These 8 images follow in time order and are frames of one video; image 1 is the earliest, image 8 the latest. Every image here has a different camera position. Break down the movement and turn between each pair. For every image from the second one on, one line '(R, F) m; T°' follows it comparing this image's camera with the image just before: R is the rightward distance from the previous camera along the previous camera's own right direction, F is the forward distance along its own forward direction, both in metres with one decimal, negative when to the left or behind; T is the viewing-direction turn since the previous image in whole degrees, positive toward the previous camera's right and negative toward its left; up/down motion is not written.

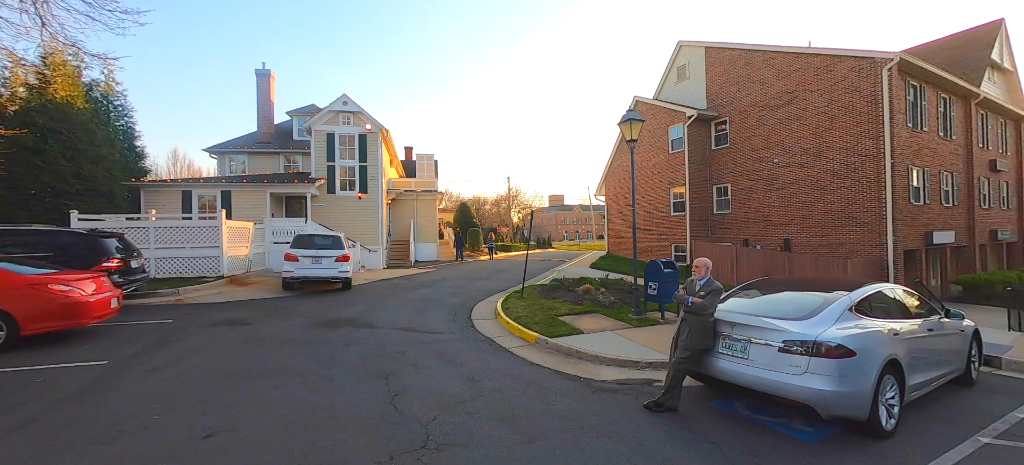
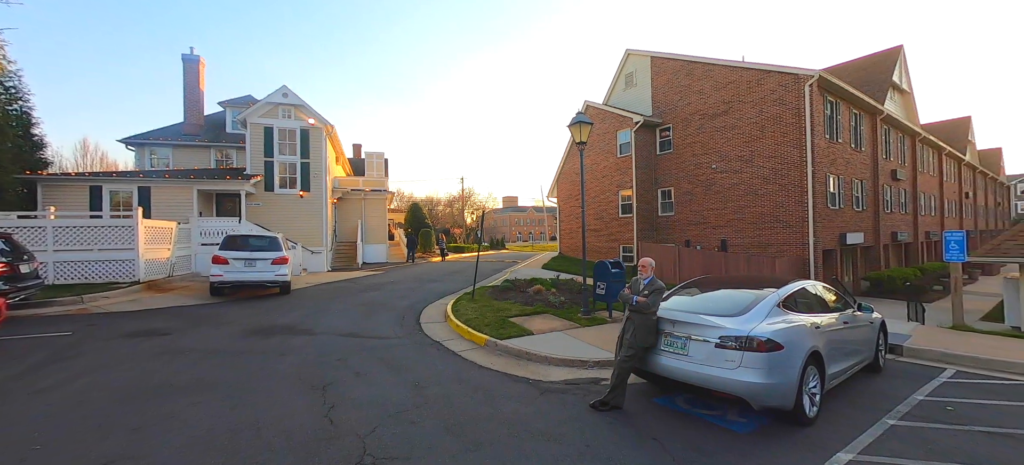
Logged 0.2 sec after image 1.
(+0.1, +0.1) m; +7°
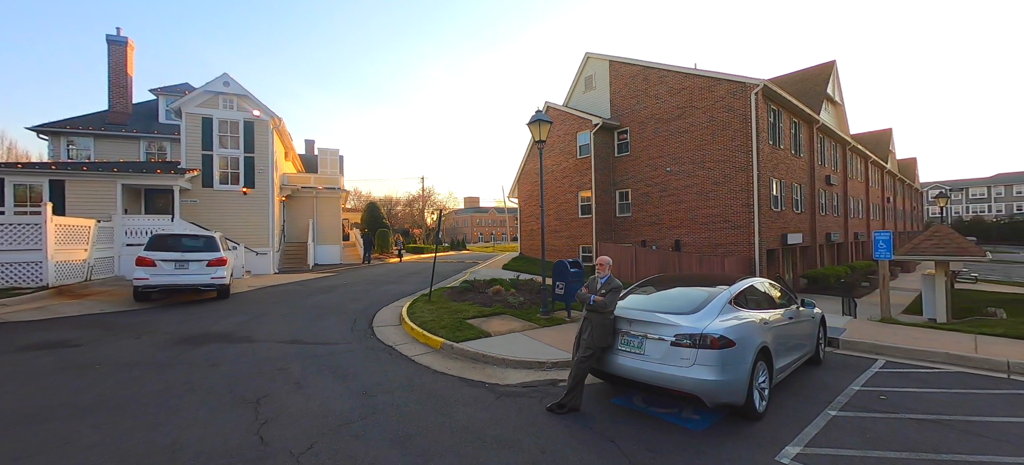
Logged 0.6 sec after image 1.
(+0.1, +0.2) m; +6°
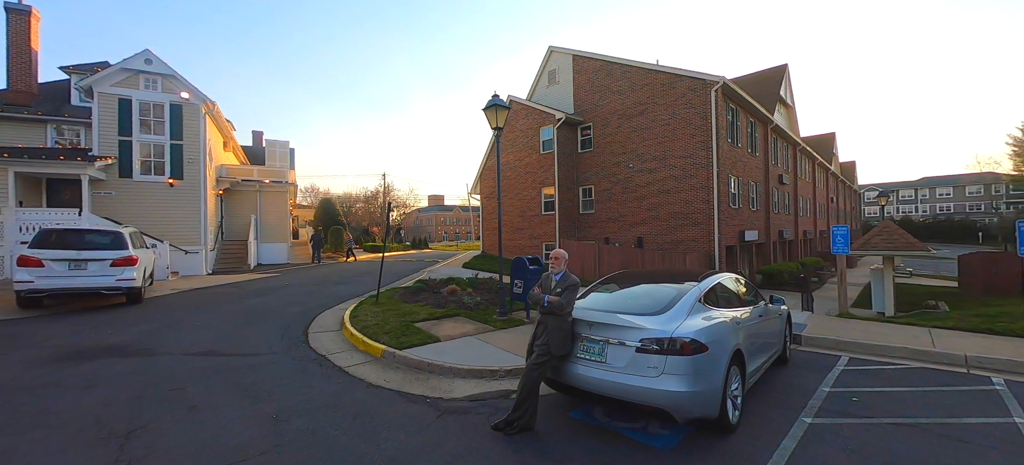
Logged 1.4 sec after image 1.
(+0.2, +0.7) m; +5°
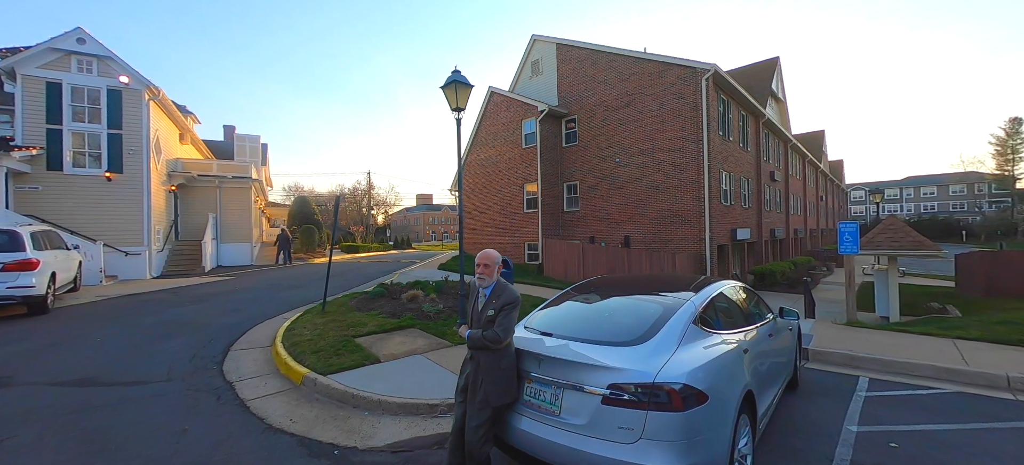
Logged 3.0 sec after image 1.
(+0.5, +1.1) m; +1°
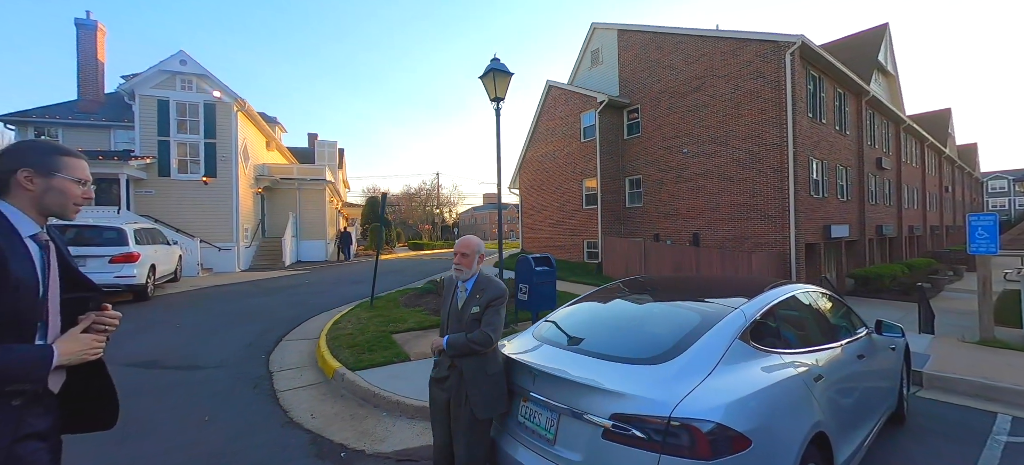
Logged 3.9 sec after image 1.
(+0.4, +0.4) m; -10°
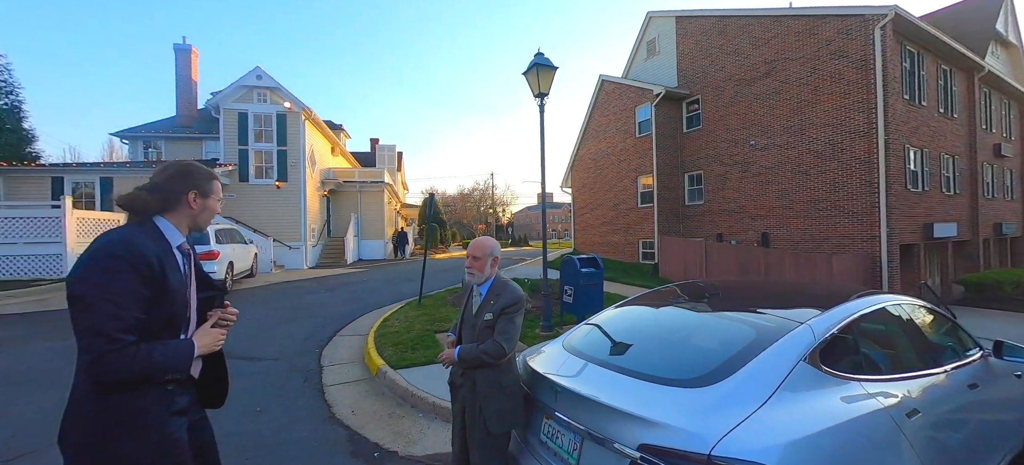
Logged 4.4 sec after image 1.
(+0.2, +0.2) m; -8°
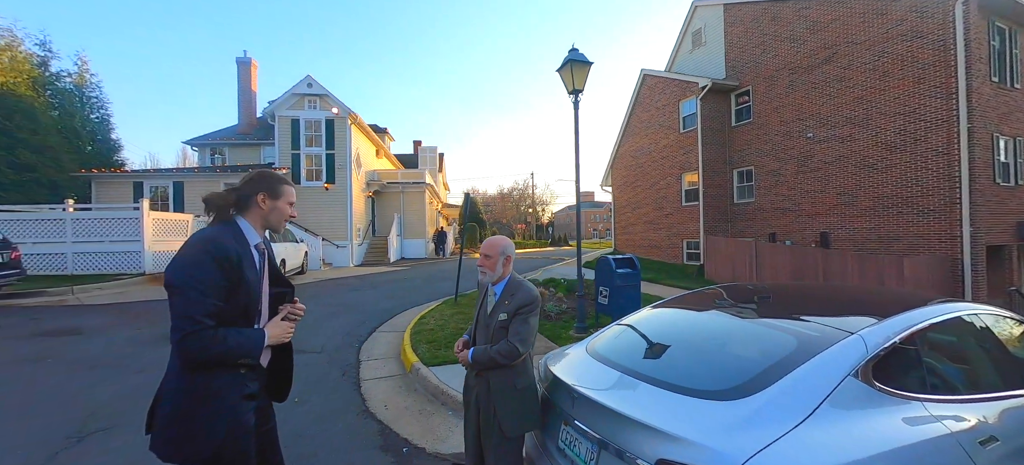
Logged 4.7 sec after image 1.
(+0.1, +0.1) m; -6°
